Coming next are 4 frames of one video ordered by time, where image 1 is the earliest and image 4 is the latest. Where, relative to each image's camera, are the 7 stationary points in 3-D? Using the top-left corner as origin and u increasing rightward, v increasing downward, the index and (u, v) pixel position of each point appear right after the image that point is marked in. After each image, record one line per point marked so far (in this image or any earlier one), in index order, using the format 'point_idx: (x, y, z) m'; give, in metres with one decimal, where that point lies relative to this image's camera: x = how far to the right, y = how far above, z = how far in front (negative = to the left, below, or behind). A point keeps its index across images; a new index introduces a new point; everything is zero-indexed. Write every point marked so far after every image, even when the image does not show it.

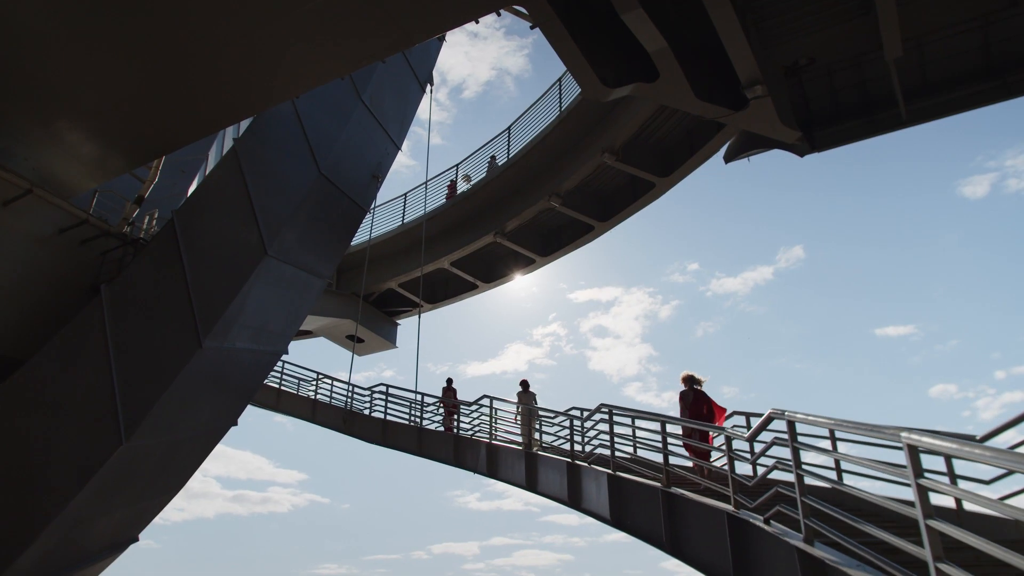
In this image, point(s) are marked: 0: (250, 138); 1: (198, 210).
0: (-3.0, +1.7, +6.5) m
1: (-3.4, +0.9, +6.4) m
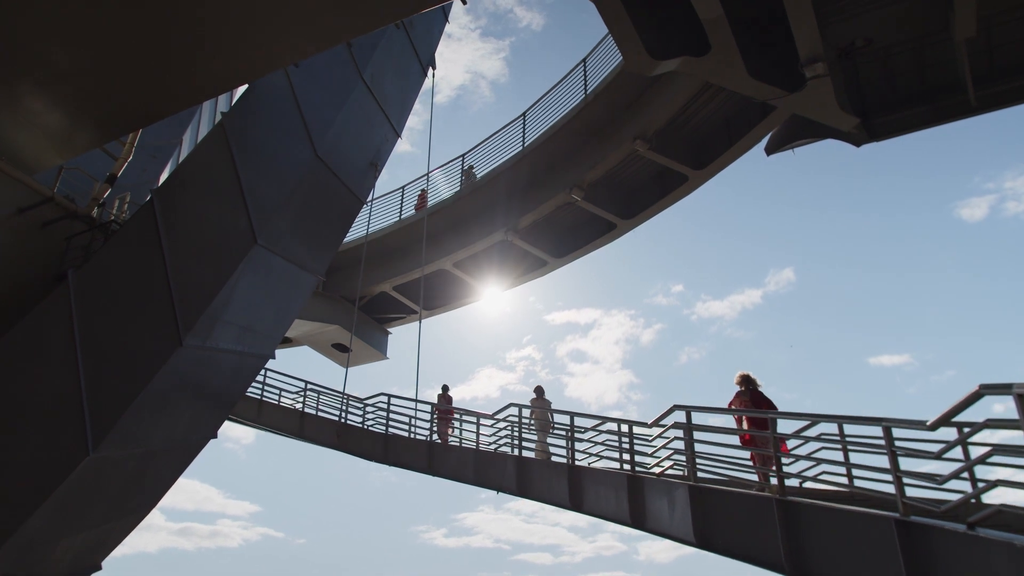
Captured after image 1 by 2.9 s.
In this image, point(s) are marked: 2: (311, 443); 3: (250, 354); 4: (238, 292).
0: (-2.7, +1.7, +5.8) m
1: (-3.2, +1.0, +5.6) m
2: (-3.6, -2.8, +10.8) m
3: (-2.7, -0.7, +6.1) m
4: (-2.6, 0.0, +5.6) m
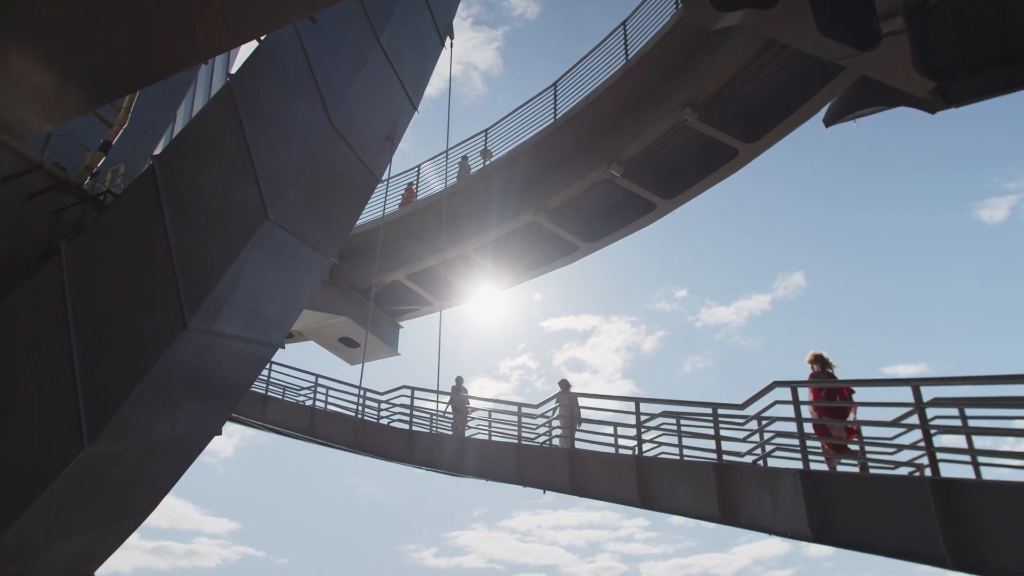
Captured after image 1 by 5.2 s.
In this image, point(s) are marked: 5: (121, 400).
0: (-2.4, +1.9, +5.3) m
1: (-2.9, +1.2, +5.1) m
2: (-3.4, -2.7, +10.1) m
3: (-2.4, -0.5, +5.5) m
4: (-2.3, +0.2, +5.1) m
5: (-2.9, -0.8, +4.3) m
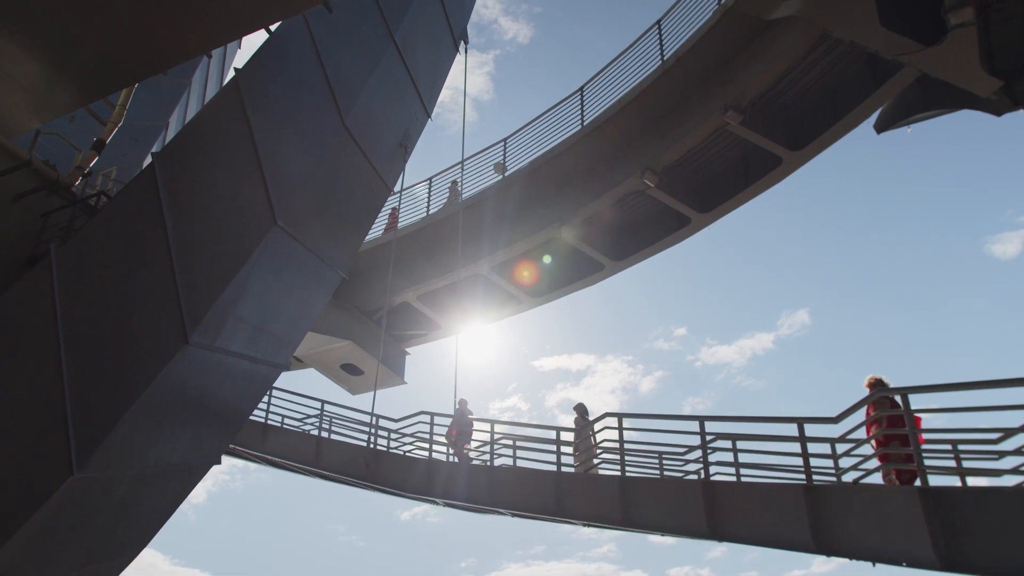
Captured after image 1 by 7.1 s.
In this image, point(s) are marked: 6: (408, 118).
0: (-2.2, +1.8, +5.0) m
1: (-2.7, +1.1, +4.7) m
2: (-3.4, -3.2, +9.4) m
3: (-2.2, -0.6, +5.0) m
4: (-2.1, +0.1, +4.7) m
5: (-2.7, -0.8, +3.8) m
6: (-1.2, +1.8, +6.5) m
